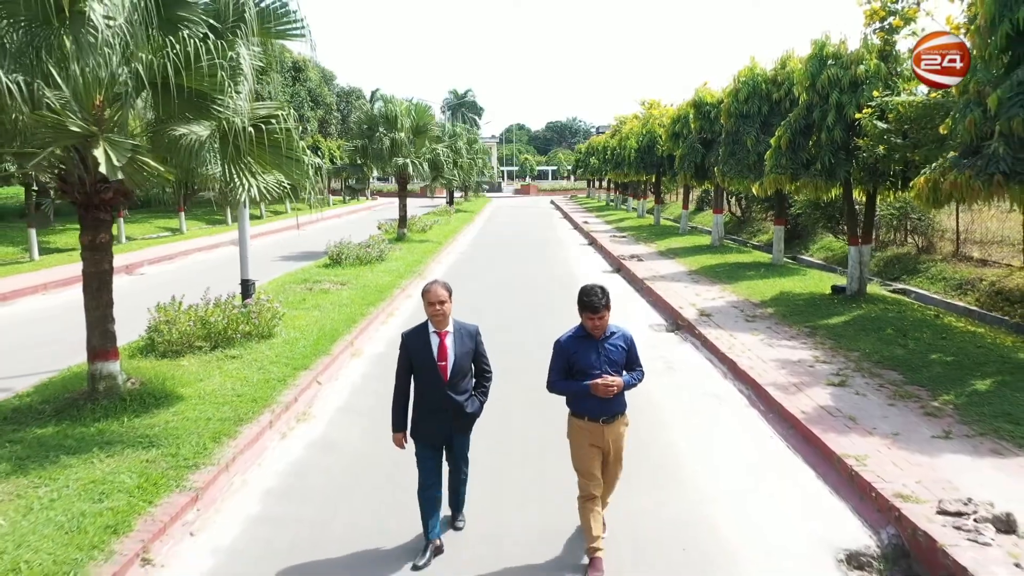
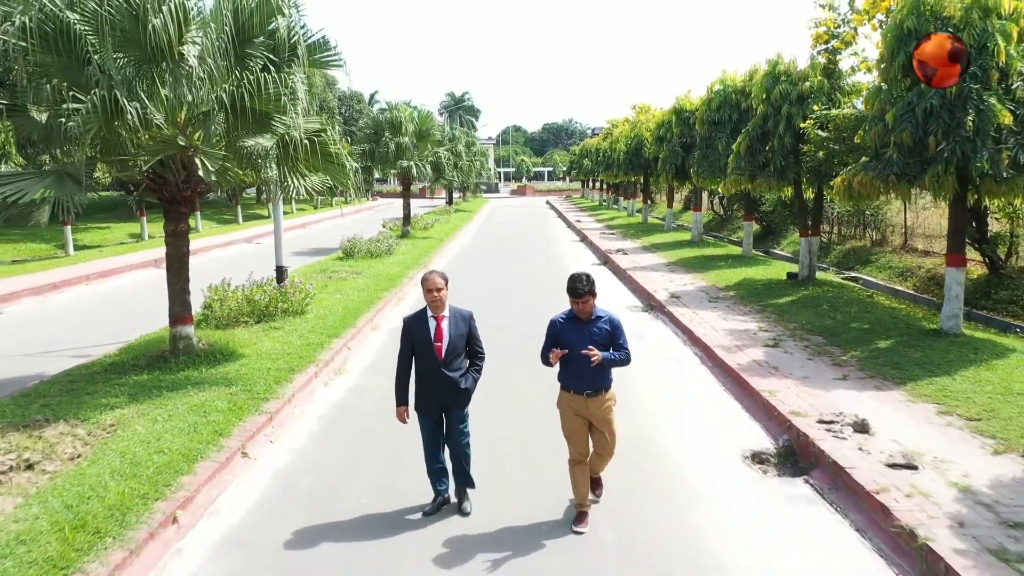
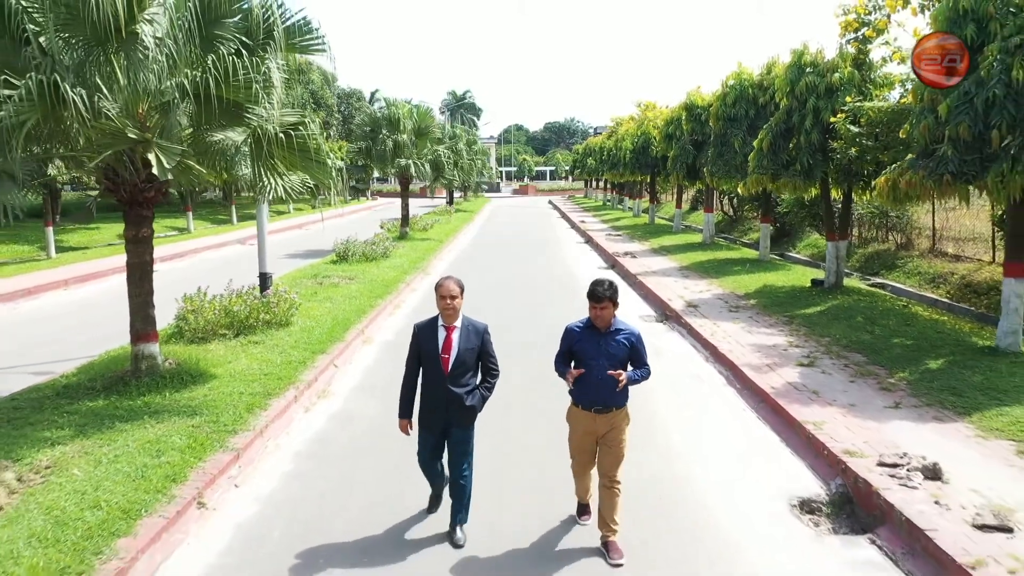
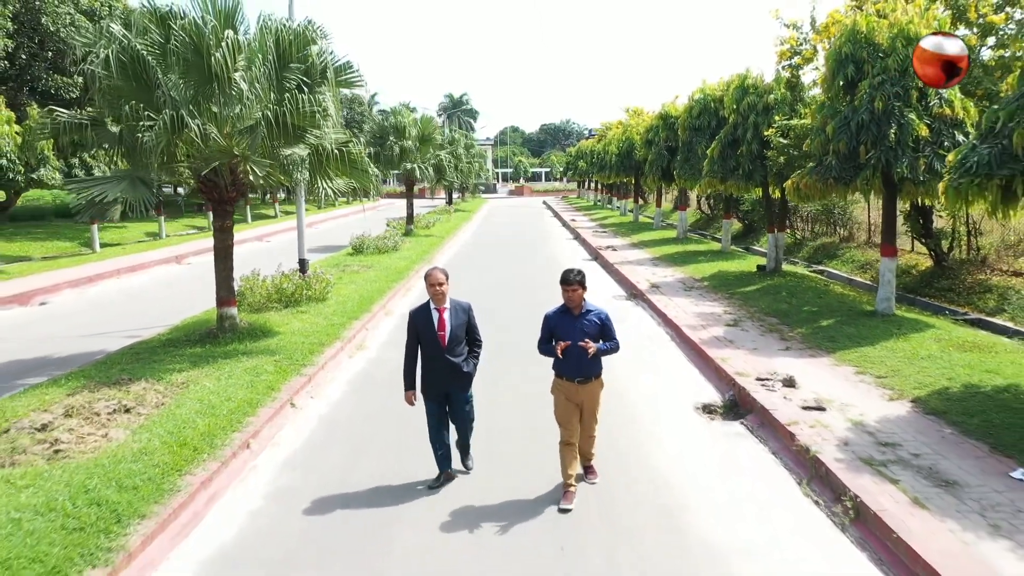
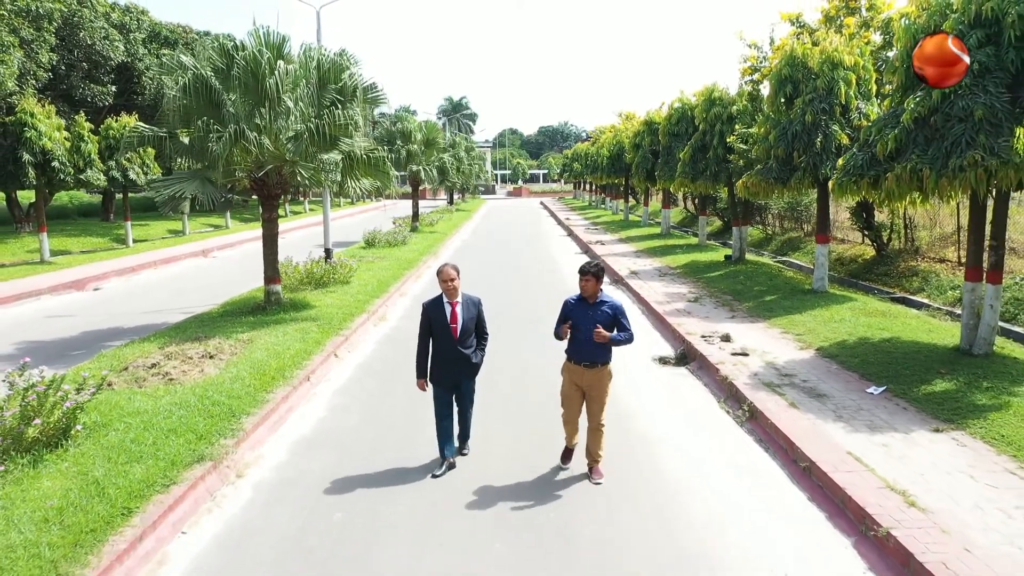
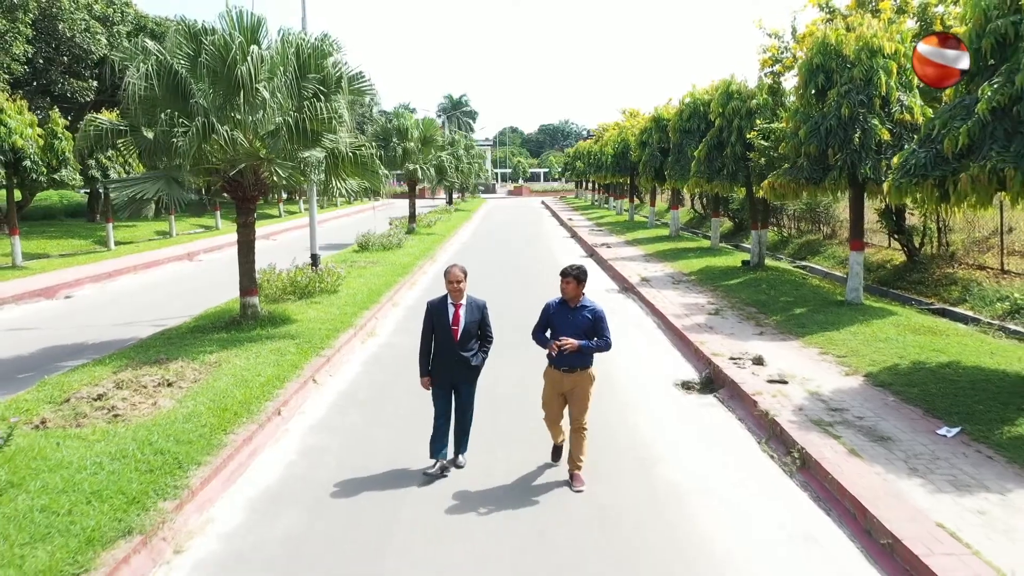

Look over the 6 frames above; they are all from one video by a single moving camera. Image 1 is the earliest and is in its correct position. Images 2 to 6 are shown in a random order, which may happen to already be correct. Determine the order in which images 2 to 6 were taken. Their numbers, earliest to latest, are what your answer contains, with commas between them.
3, 2, 4, 6, 5
